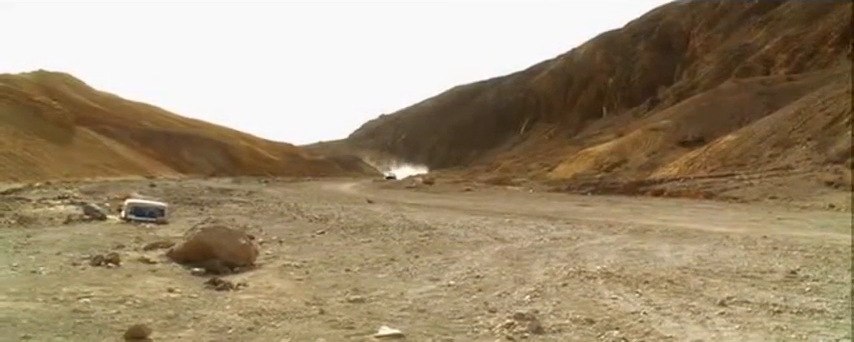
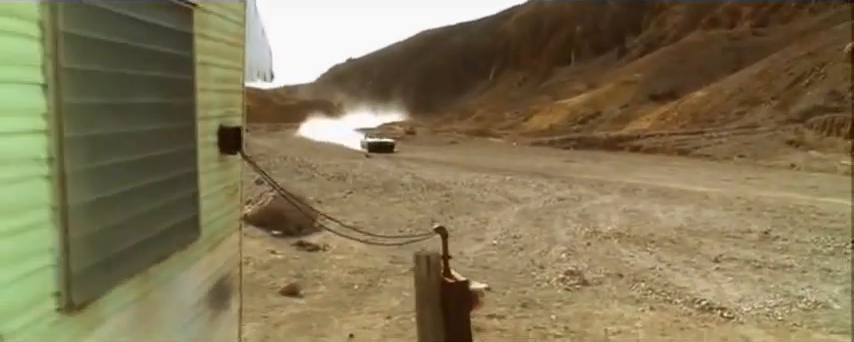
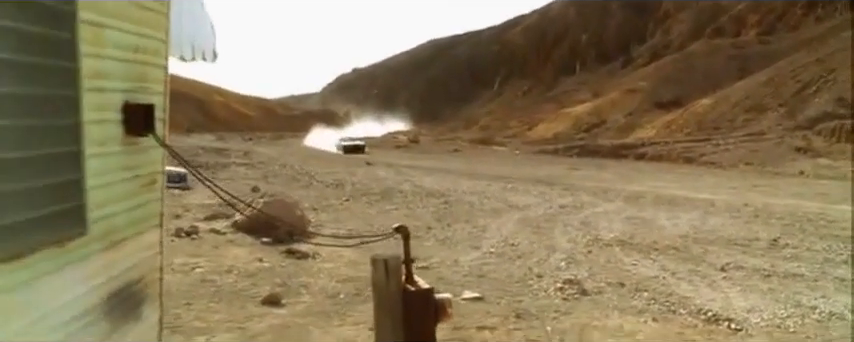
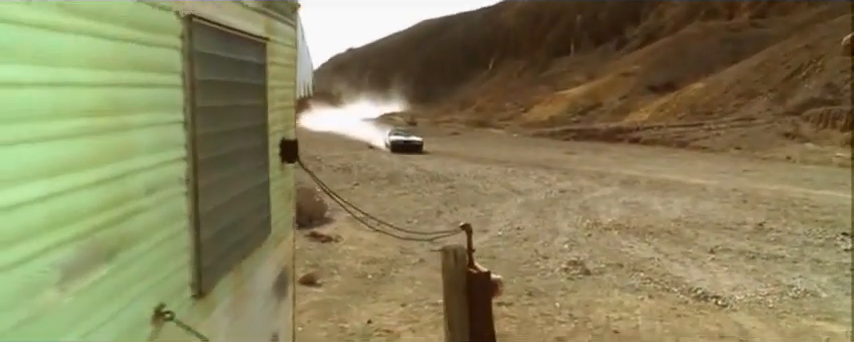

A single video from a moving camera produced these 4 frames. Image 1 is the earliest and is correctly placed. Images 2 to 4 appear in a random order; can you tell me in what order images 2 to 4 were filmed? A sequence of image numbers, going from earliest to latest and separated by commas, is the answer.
3, 2, 4
